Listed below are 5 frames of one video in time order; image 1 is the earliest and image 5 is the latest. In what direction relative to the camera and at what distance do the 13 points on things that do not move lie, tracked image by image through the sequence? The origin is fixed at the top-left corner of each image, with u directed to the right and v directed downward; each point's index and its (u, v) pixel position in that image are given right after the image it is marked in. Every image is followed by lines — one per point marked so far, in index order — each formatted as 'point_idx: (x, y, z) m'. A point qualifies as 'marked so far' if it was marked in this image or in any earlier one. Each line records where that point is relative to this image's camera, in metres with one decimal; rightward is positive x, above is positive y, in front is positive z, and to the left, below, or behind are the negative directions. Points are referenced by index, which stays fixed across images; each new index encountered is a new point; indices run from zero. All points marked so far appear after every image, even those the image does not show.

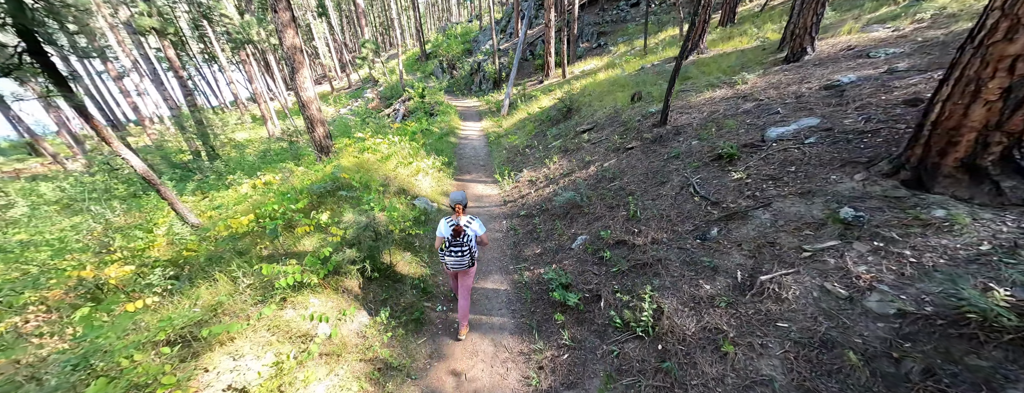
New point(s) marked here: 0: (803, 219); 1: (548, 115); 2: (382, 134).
0: (+2.8, -0.2, +3.2) m
1: (+1.4, +3.3, +13.5) m
2: (-4.4, +2.0, +11.0) m
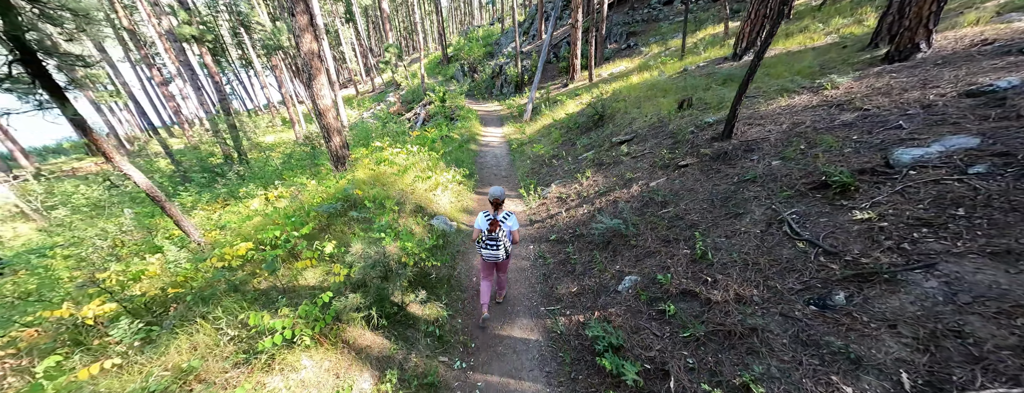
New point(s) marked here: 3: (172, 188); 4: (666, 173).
0: (+3.2, -0.6, +2.1) m
1: (+2.5, +2.8, +12.5) m
2: (-3.5, +1.7, +10.4) m
3: (-13.1, +0.4, +12.7) m
4: (+2.8, +0.4, +5.9) m
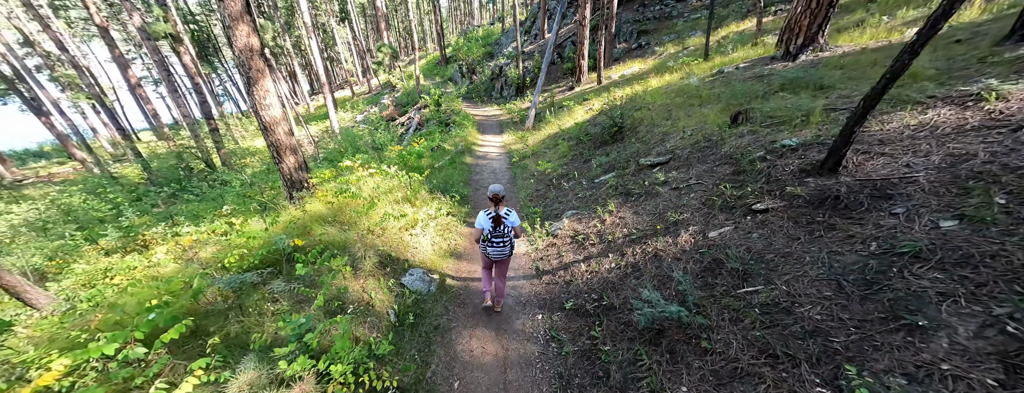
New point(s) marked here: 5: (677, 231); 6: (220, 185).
0: (+3.2, -1.3, +0.3) m
1: (+2.5, +2.1, +10.7) m
2: (-3.5, +0.9, +8.6) m
3: (-13.1, -0.3, +10.9) m
4: (+2.8, -0.3, +4.2) m
5: (+2.3, -0.5, +4.6) m
6: (-11.1, +0.4, +12.4) m
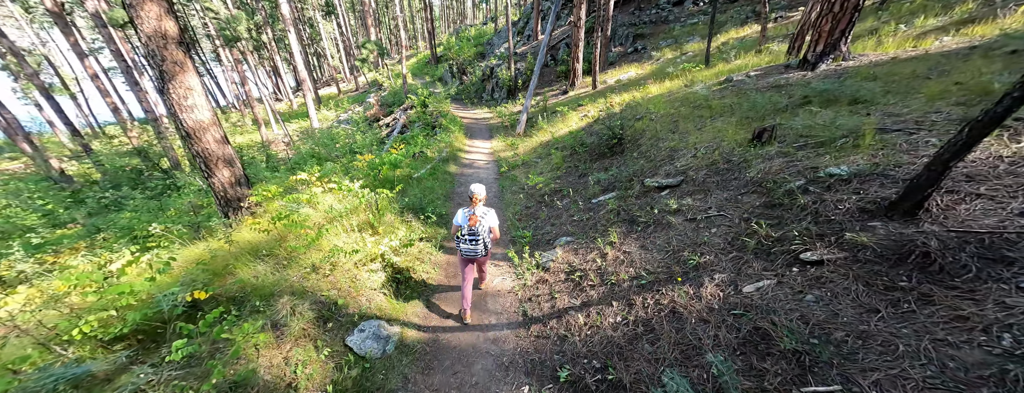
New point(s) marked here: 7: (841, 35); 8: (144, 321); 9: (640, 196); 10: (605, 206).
0: (+3.1, -1.8, -0.6) m
1: (+2.1, +1.6, +9.8) m
2: (-3.9, +0.6, +7.5) m
3: (-13.5, -0.5, +9.5) m
4: (+2.6, -0.7, +3.2) m
5: (+2.1, -0.9, +3.7) m
6: (-11.6, +0.2, +11.1) m
7: (+6.8, +3.3, +6.8) m
8: (-3.3, -1.1, +2.9) m
9: (+2.2, 0.0, +5.6) m
10: (+1.7, -0.1, +6.1) m
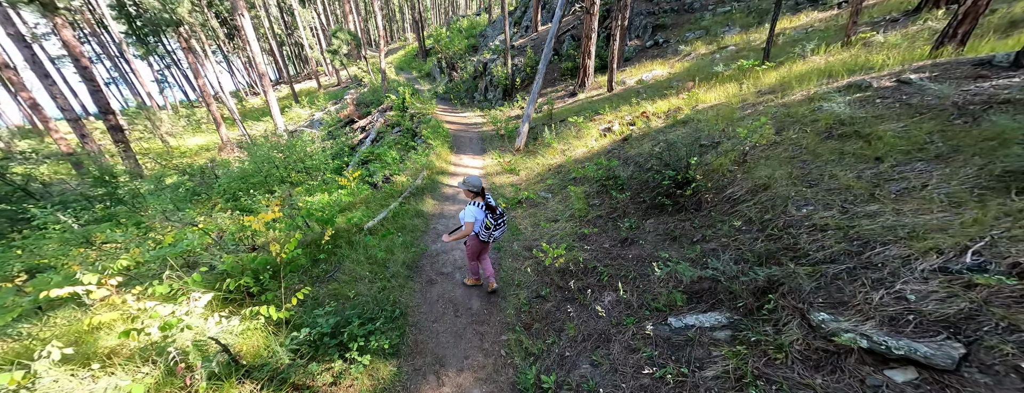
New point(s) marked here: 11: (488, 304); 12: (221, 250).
0: (+3.3, -3.1, -3.8) m
1: (+2.1, +0.4, +6.5) m
2: (-3.8, -0.7, +4.1) m
3: (-13.5, -1.7, +5.9) m
4: (+2.7, -2.0, 0.0) m
5: (+2.2, -2.2, +0.4) m
6: (-11.6, -1.0, +7.6) m
7: (+6.9, +2.1, +3.6) m
8: (-3.1, -2.4, -0.4) m
9: (+2.3, -1.2, +2.4) m
10: (+1.8, -1.4, +2.8) m
11: (-0.3, -1.6, +4.7) m
12: (-3.9, -0.6, +4.3) m
